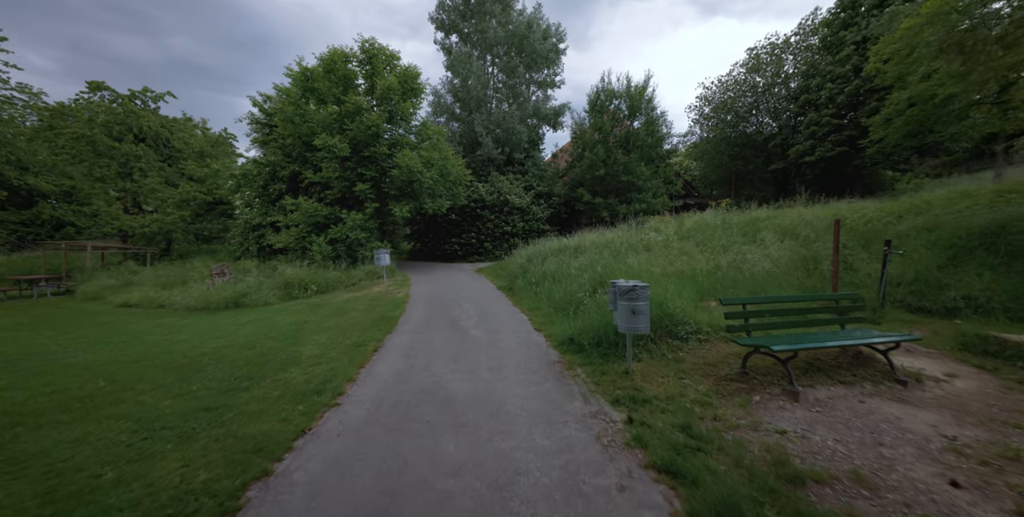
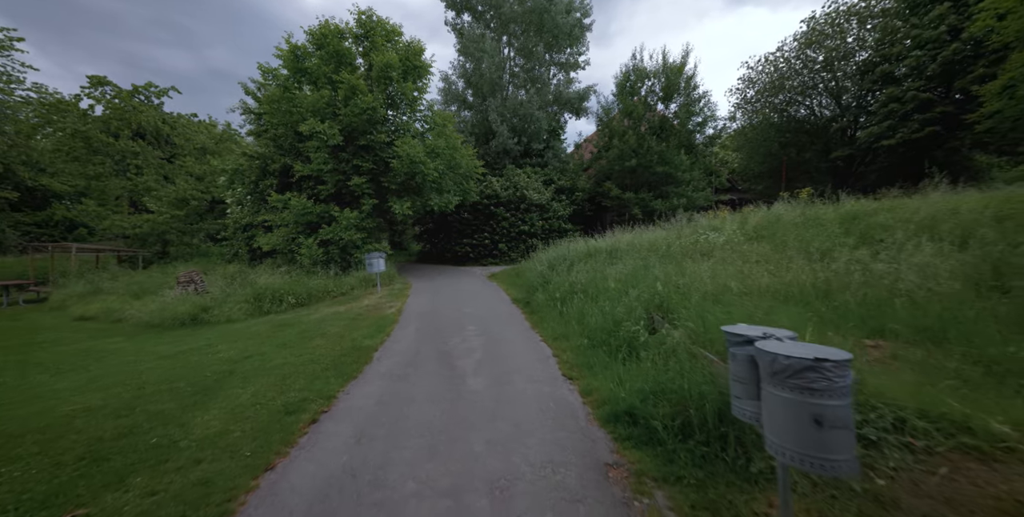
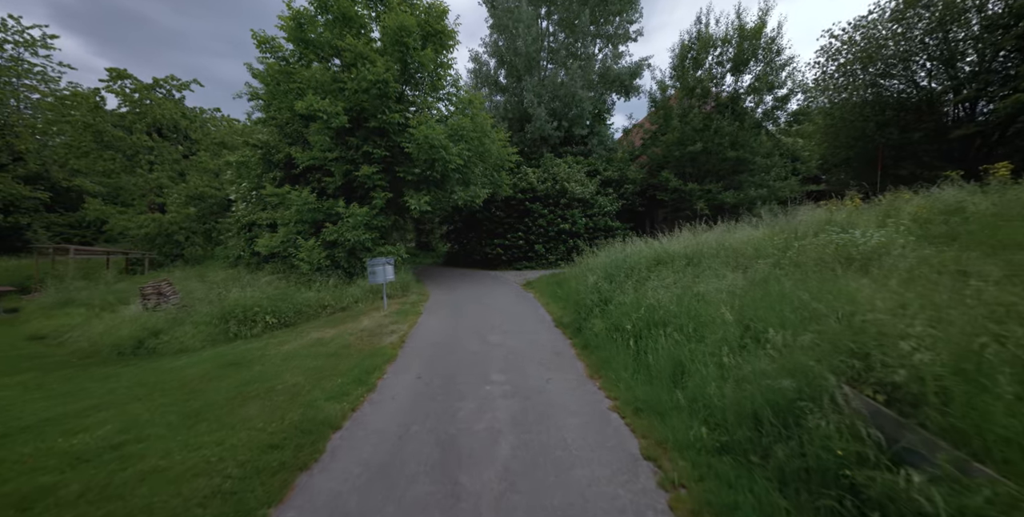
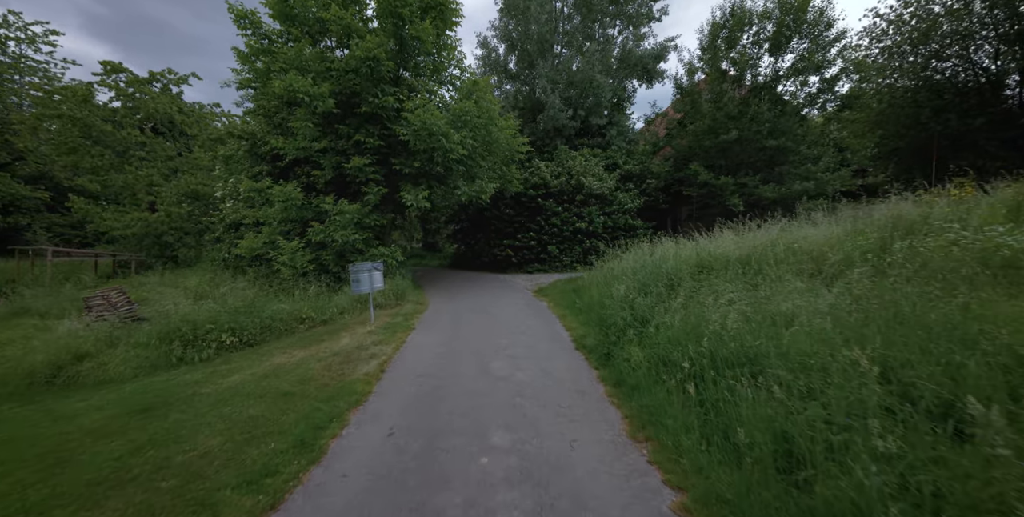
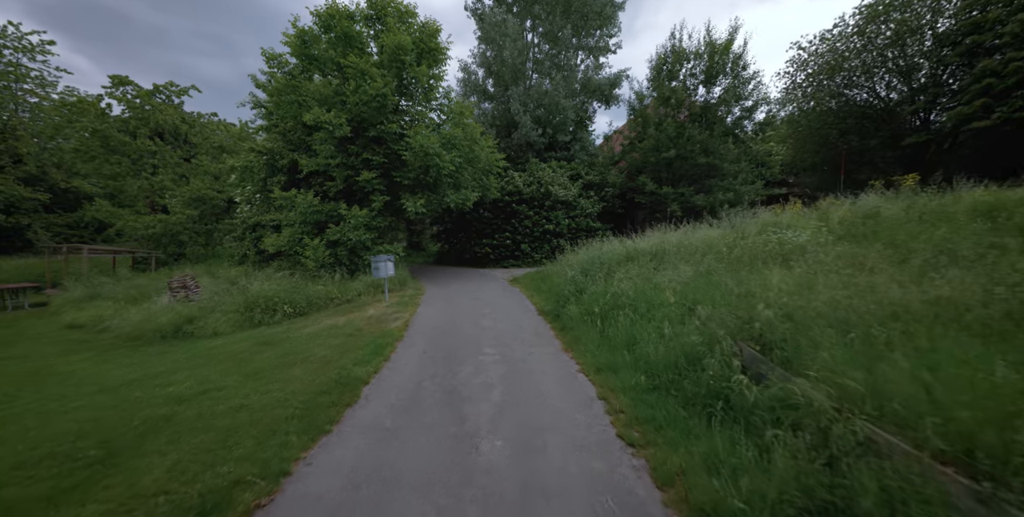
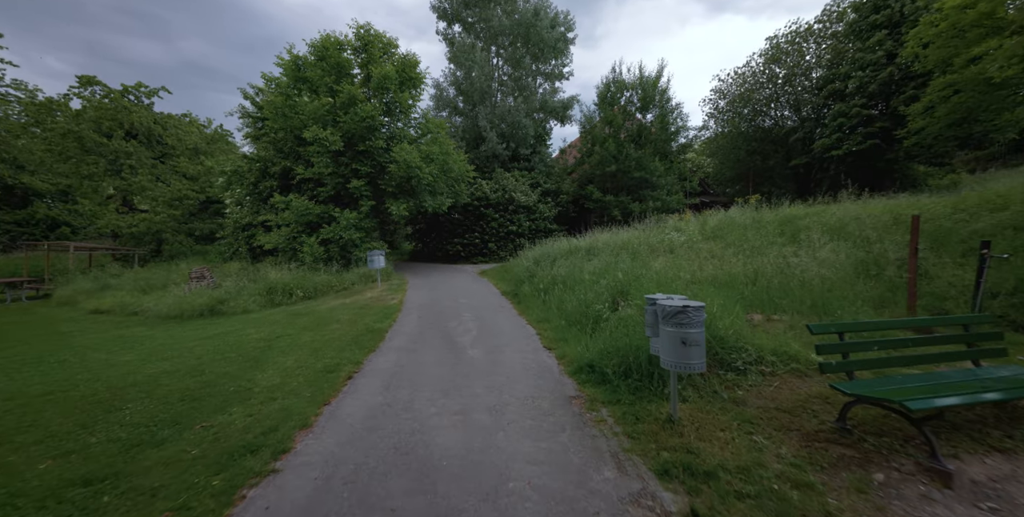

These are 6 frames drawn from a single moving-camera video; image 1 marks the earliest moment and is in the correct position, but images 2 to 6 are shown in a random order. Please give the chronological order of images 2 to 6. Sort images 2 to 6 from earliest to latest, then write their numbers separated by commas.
6, 2, 5, 3, 4
